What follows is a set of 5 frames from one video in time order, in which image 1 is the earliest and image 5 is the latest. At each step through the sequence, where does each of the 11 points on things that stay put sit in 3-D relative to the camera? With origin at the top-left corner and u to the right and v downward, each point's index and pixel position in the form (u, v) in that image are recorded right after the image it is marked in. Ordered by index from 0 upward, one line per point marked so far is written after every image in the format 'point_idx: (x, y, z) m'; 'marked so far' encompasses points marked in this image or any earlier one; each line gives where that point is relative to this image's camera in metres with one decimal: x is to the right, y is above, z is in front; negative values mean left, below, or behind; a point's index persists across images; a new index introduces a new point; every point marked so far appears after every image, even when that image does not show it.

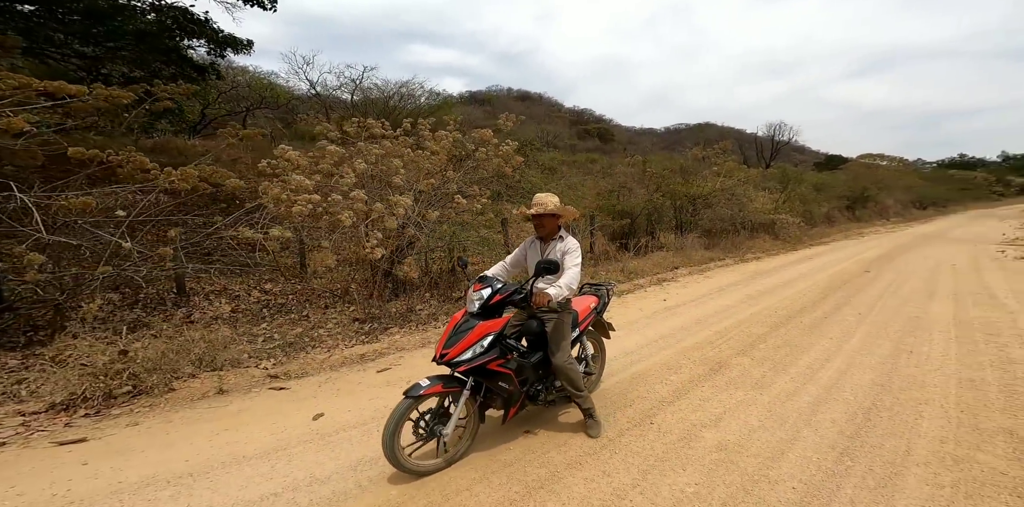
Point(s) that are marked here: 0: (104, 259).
0: (-4.9, -0.2, +5.8) m
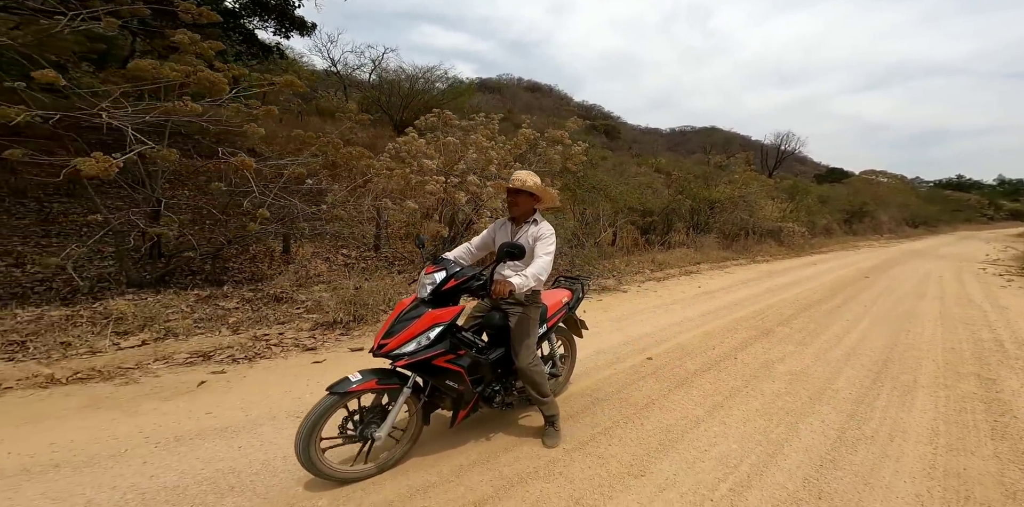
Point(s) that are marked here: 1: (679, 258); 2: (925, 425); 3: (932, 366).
0: (-3.6, +0.4, +7.0) m
1: (+4.8, -0.1, +13.2) m
2: (+2.9, -1.2, +3.2) m
3: (+4.2, -1.1, +4.6) m
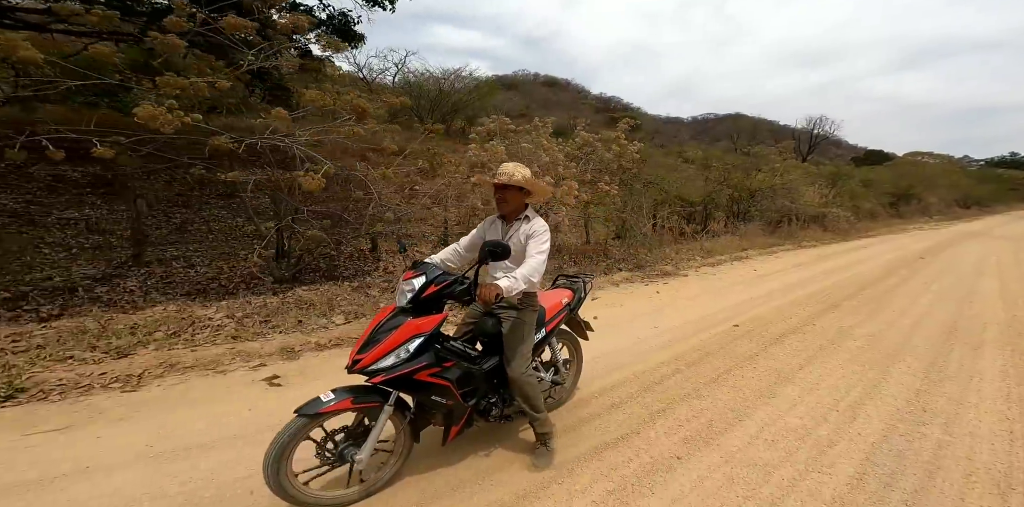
0: (-2.3, +0.5, +7.9) m
1: (+6.5, +0.3, +13.6) m
2: (+4.0, -1.0, +3.8) m
3: (+5.4, -0.8, +5.0) m
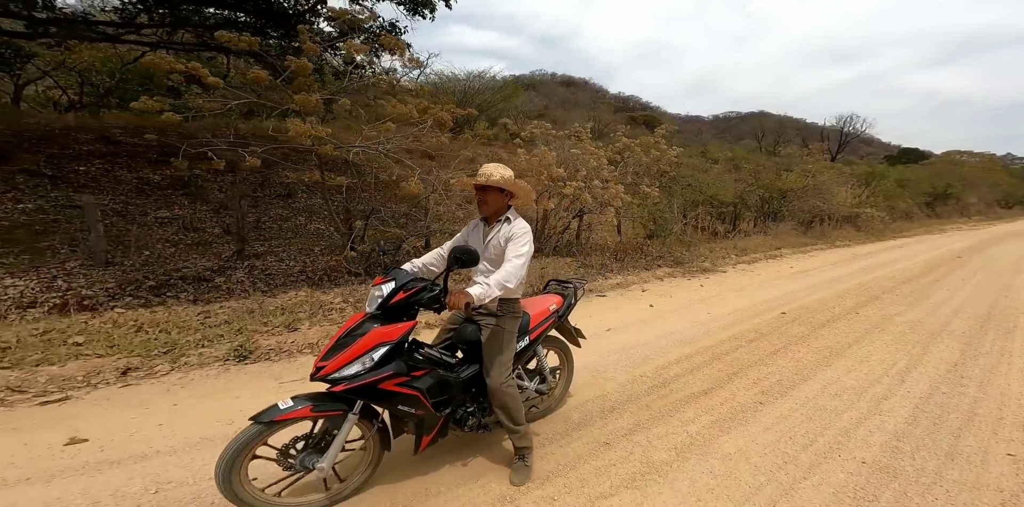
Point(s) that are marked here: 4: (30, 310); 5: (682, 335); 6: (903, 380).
0: (-1.3, +0.6, +8.6) m
1: (+7.7, +0.3, +13.9) m
2: (+4.8, -0.9, +4.2) m
3: (+6.2, -0.8, +5.4) m
4: (-4.9, -0.6, +4.6) m
5: (+1.7, -0.8, +4.5) m
6: (+2.8, -0.9, +3.3) m
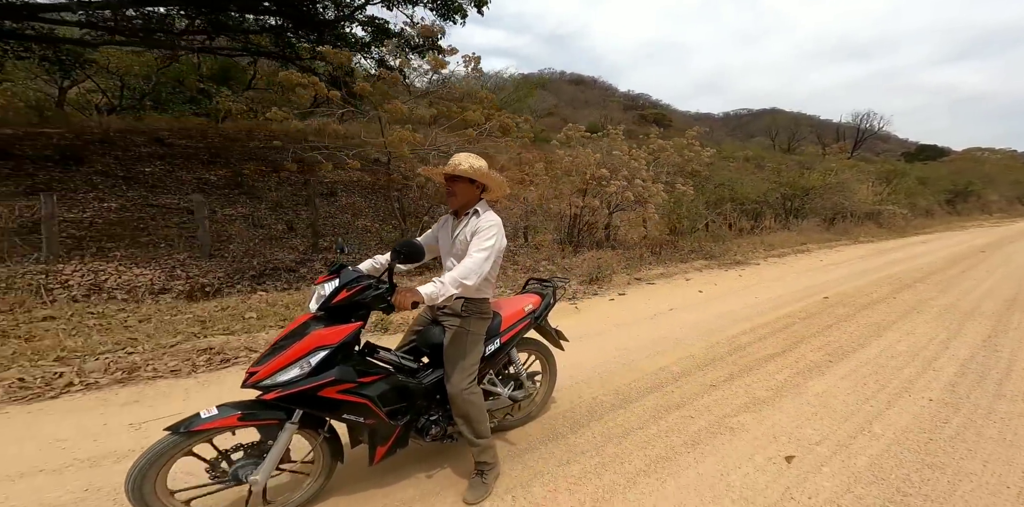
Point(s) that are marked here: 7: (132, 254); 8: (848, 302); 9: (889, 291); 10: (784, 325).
0: (-0.4, +0.7, +9.2) m
1: (+8.7, +0.5, +14.3) m
2: (+5.6, -0.8, +4.6) m
3: (+7.1, -0.6, +5.8) m
4: (-4.1, -0.5, +5.3) m
5: (+2.5, -0.7, +5.0) m
6: (+3.6, -0.8, +3.8) m
7: (-5.2, 0.0, +6.2) m
8: (+4.2, -0.7, +5.8) m
9: (+5.5, -0.6, +6.6) m
10: (+2.7, -0.7, +4.5) m
